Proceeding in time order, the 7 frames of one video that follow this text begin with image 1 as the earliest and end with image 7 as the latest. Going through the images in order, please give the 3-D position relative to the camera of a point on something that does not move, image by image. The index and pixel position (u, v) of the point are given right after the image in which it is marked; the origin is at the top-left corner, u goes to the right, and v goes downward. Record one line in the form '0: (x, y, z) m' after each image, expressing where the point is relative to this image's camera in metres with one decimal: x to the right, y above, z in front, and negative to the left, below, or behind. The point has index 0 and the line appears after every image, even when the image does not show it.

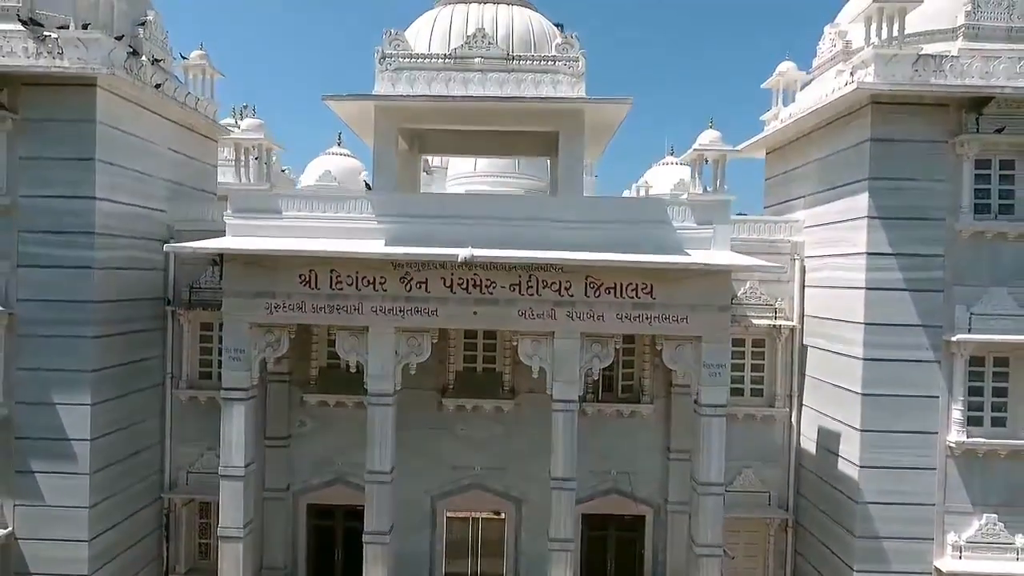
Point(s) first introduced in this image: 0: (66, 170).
0: (-7.0, +1.9, +10.1) m
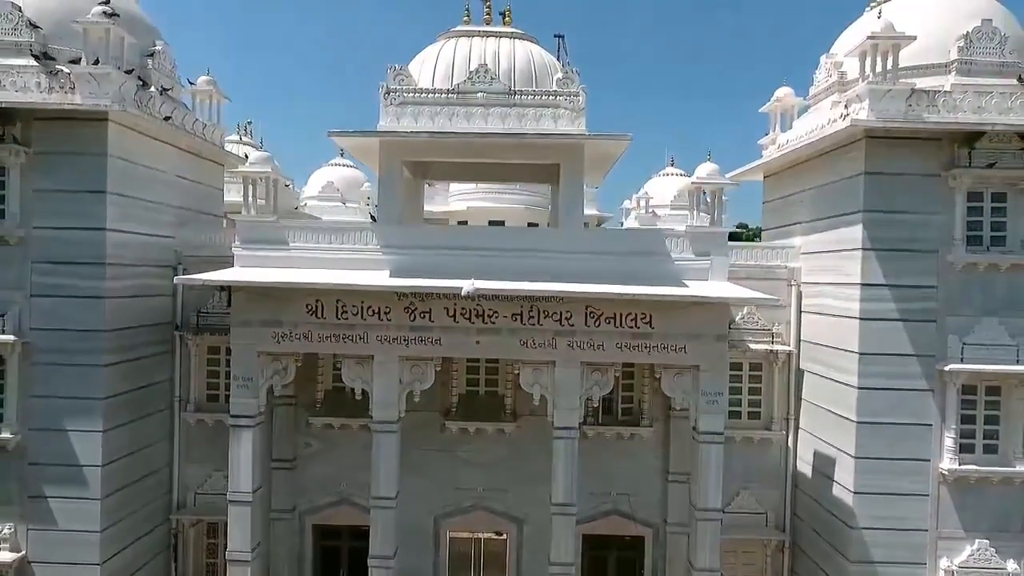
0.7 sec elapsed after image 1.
0: (-7.0, +1.4, +10.3) m
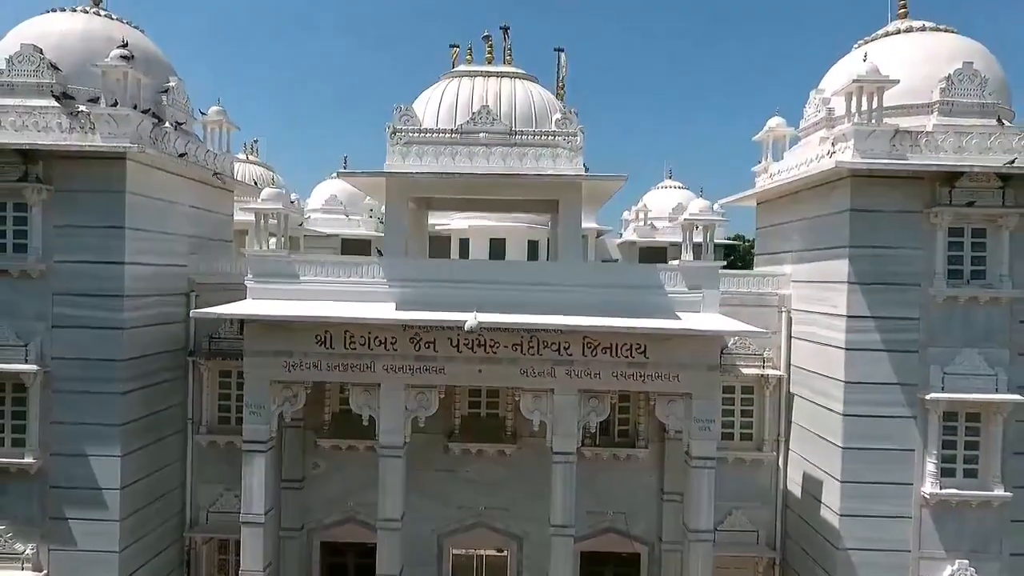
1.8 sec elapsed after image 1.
0: (-7.0, +0.9, +10.8) m
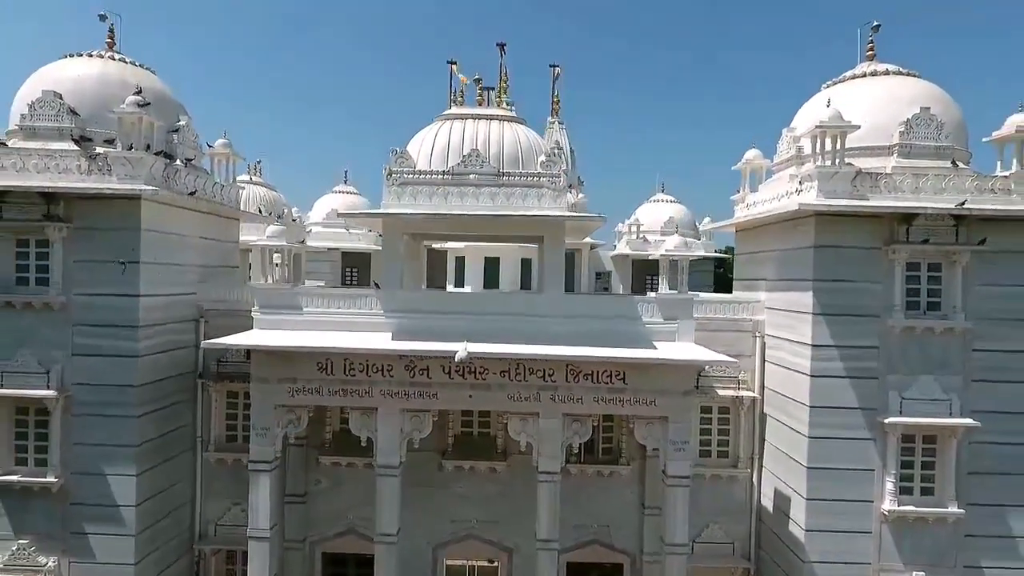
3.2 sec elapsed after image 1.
0: (-7.2, +0.3, +11.6) m
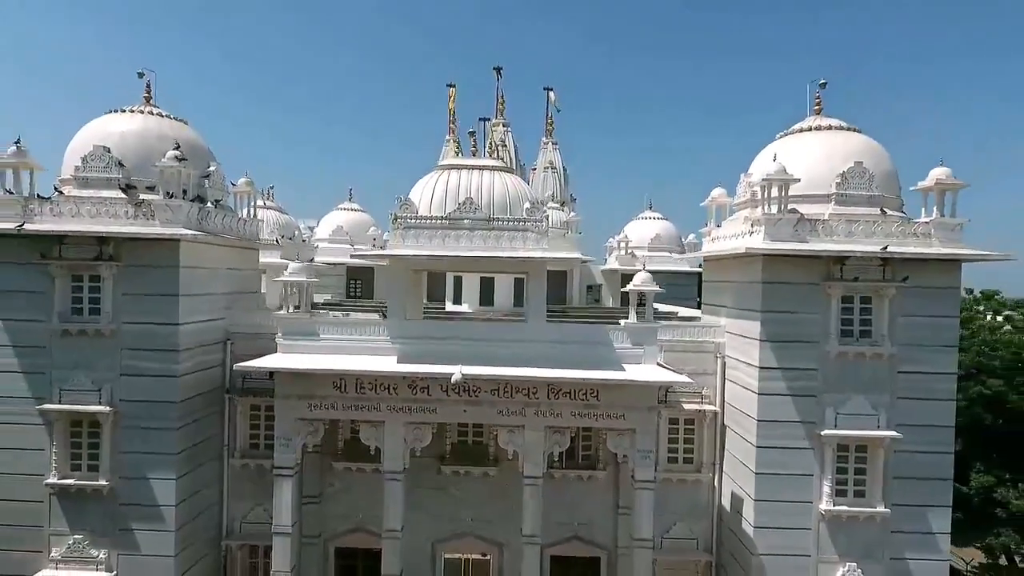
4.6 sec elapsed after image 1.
0: (-7.4, -0.3, +13.4) m
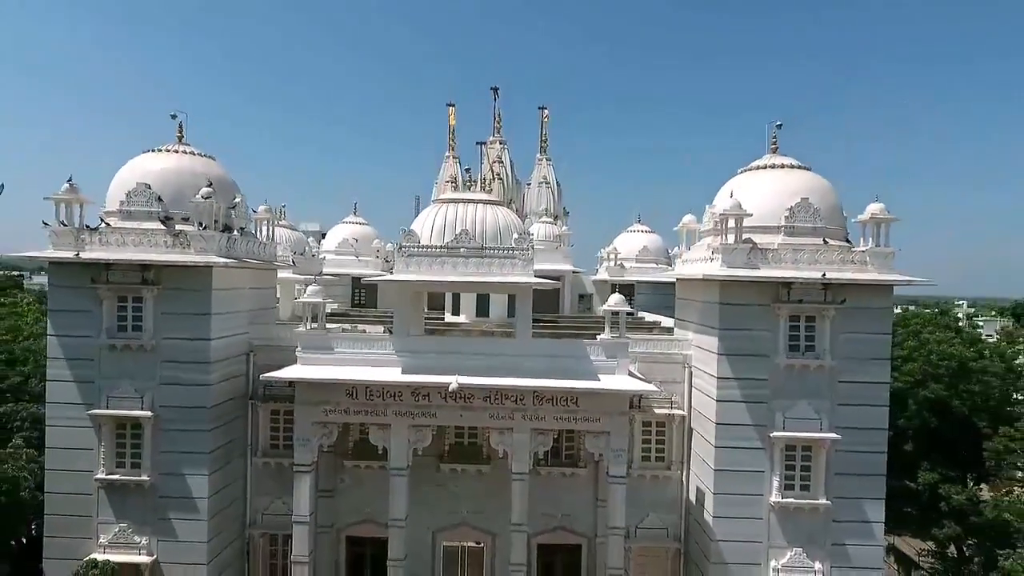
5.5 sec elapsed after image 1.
0: (-7.6, -0.8, +15.3) m
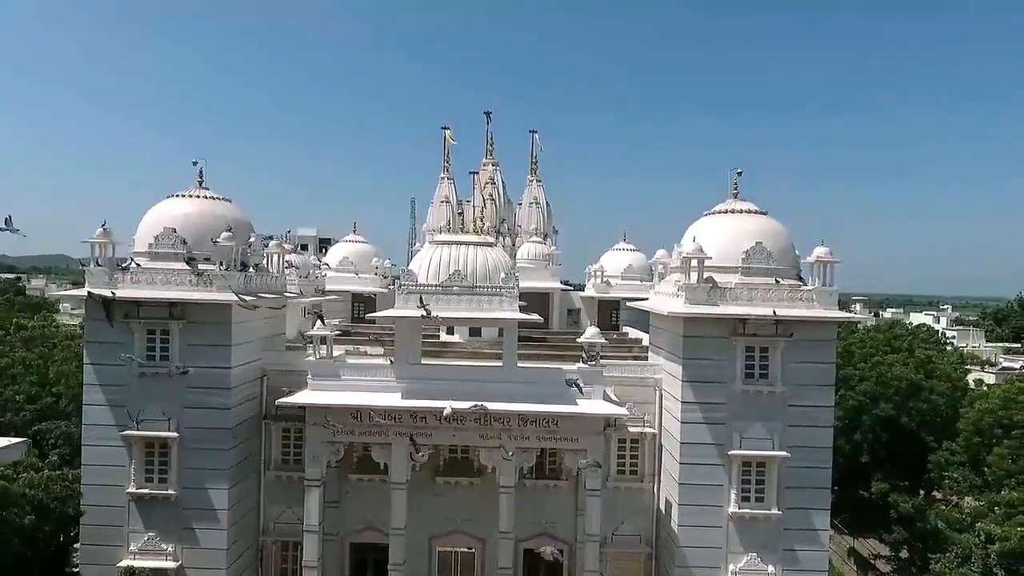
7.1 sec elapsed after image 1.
0: (-8.0, -1.7, +17.1) m
